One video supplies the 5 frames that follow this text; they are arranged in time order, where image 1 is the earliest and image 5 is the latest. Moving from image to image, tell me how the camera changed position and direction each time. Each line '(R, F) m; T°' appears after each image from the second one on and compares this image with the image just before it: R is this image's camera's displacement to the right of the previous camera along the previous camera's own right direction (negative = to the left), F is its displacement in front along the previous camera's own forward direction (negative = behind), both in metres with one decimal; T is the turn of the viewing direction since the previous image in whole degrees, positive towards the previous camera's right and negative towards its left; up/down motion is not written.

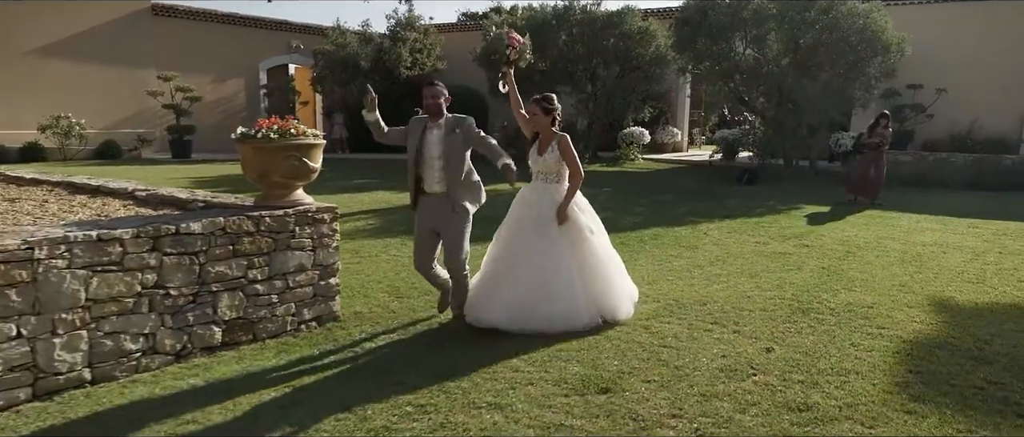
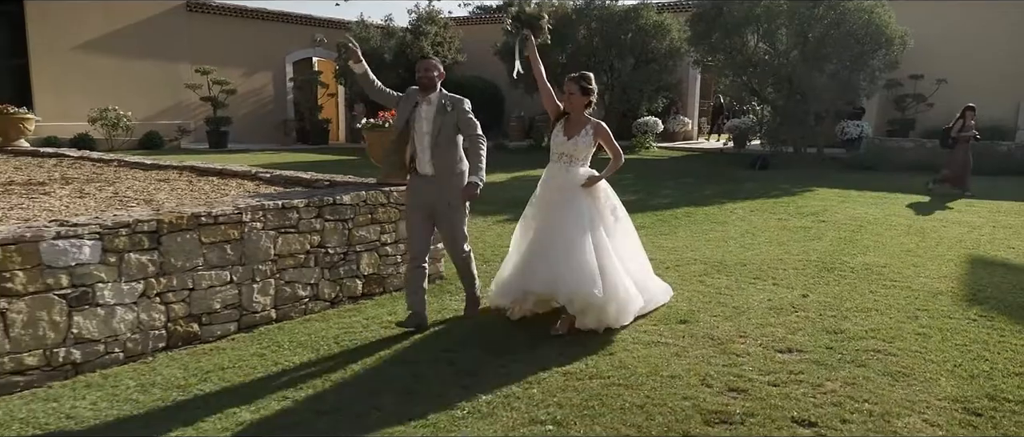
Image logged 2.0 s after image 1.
(-0.5, -0.9) m; 0°
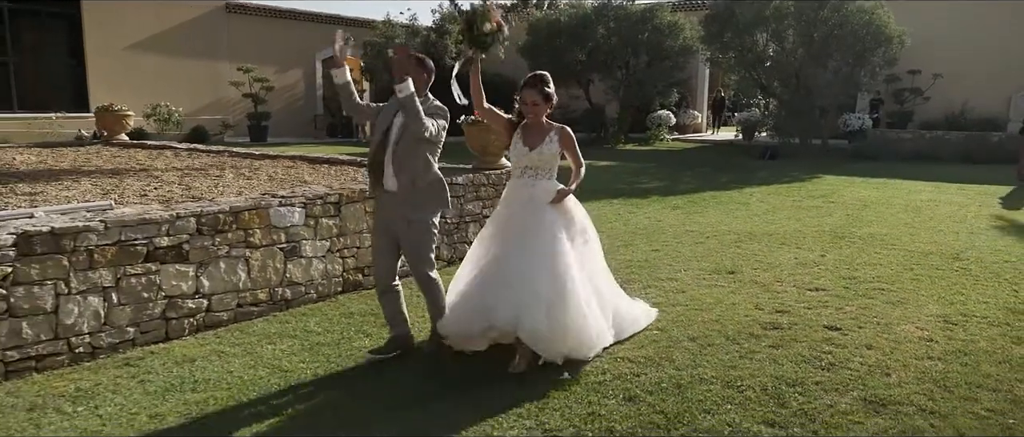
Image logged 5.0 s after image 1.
(-0.6, -1.1) m; 0°
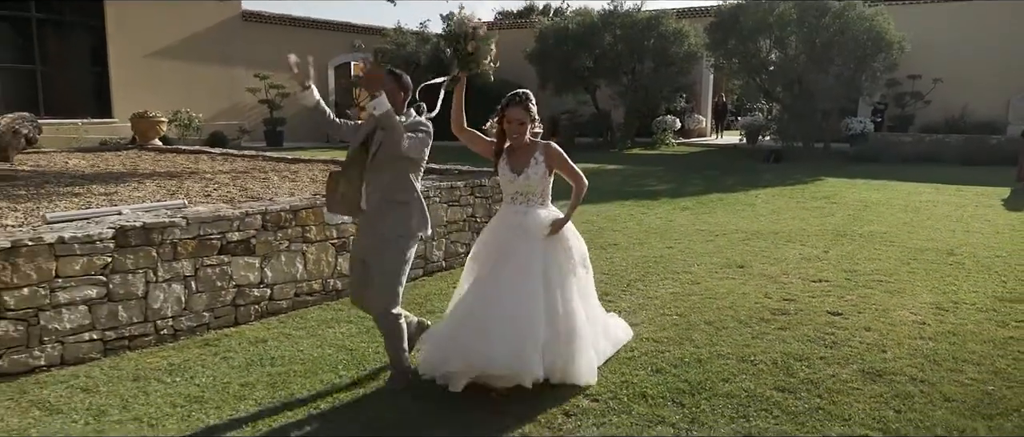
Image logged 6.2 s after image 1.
(-0.2, -0.4) m; 0°
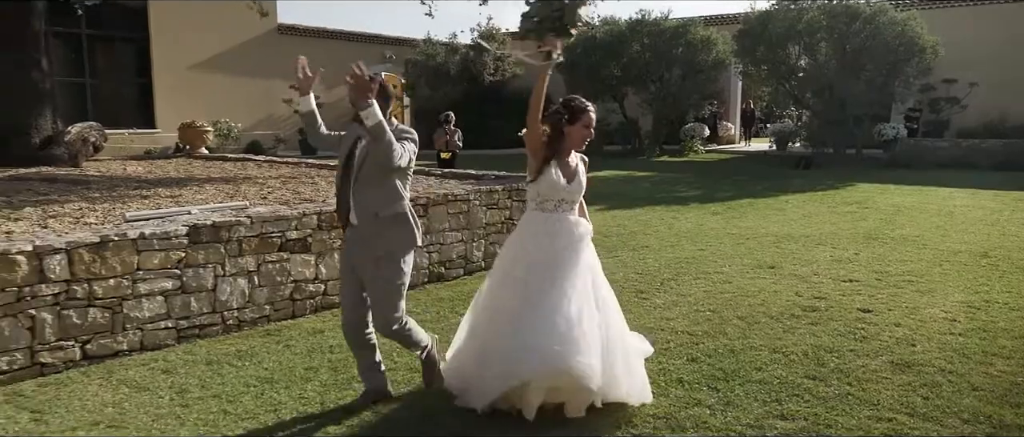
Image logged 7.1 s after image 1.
(-0.1, -0.2) m; -2°
